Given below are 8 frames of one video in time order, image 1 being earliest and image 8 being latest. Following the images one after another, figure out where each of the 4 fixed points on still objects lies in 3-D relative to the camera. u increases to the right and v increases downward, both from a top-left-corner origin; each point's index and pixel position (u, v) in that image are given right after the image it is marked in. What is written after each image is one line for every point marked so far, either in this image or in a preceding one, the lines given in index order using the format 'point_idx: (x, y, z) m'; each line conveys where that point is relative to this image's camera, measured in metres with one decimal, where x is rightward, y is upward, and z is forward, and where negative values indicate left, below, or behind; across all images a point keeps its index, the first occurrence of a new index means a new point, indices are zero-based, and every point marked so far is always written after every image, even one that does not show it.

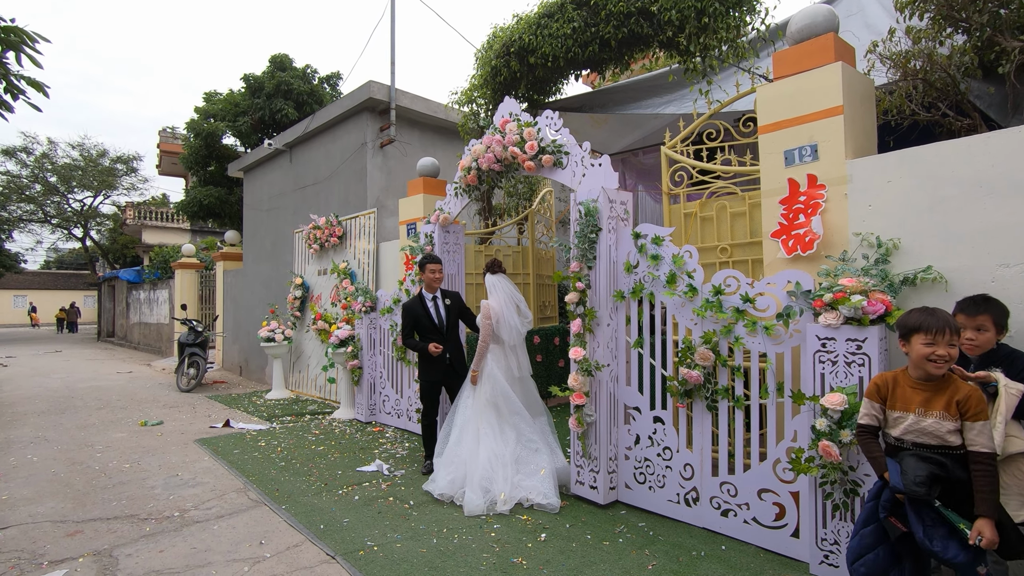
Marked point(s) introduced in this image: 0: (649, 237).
0: (+0.9, +0.3, +3.5) m
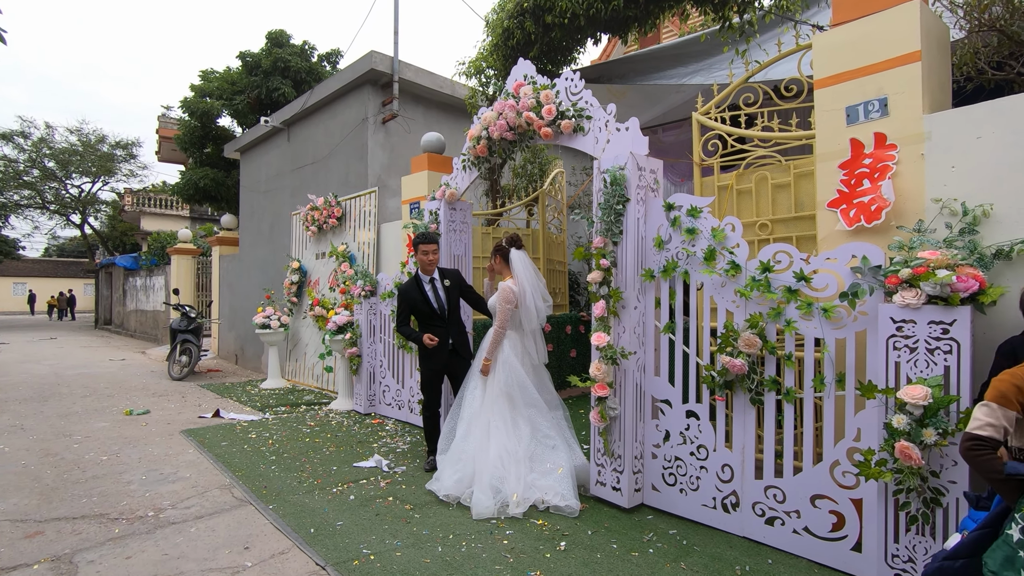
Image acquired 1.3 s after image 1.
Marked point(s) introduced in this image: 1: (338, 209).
0: (+1.0, +0.5, +3.1) m
1: (-2.2, +1.0, +6.8) m
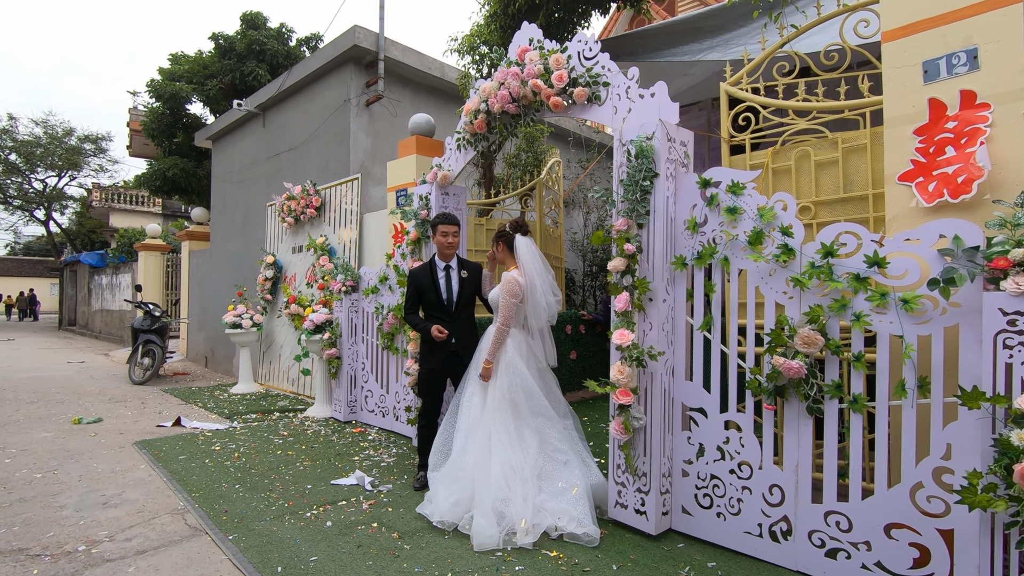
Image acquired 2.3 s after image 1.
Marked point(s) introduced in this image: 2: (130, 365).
0: (+1.0, +0.5, +2.6) m
1: (-2.3, +1.1, +6.3) m
2: (-5.5, -1.1, +7.7) m
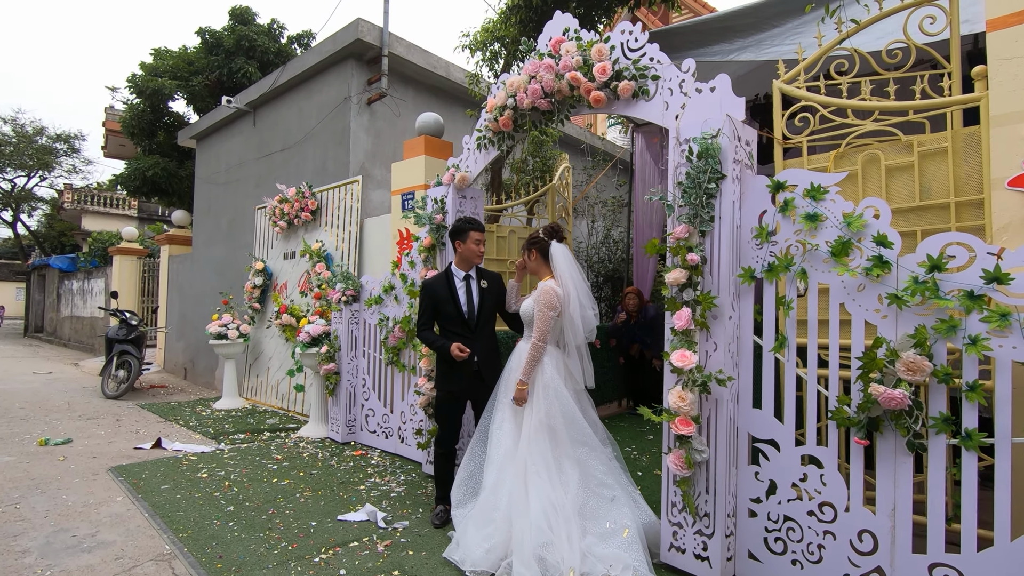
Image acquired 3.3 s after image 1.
0: (+1.3, +0.4, +2.4) m
1: (-2.2, +1.0, +5.9) m
2: (-5.5, -1.2, +7.2) m
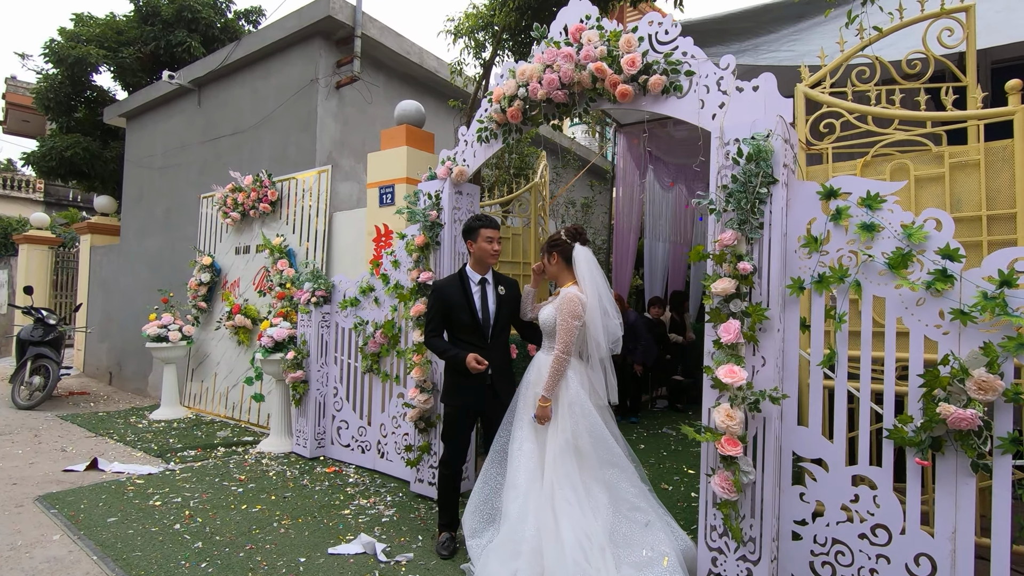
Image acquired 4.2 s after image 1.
0: (+1.4, +0.4, +2.3) m
1: (-2.4, +1.0, +5.3) m
2: (-5.8, -1.1, +6.3) m
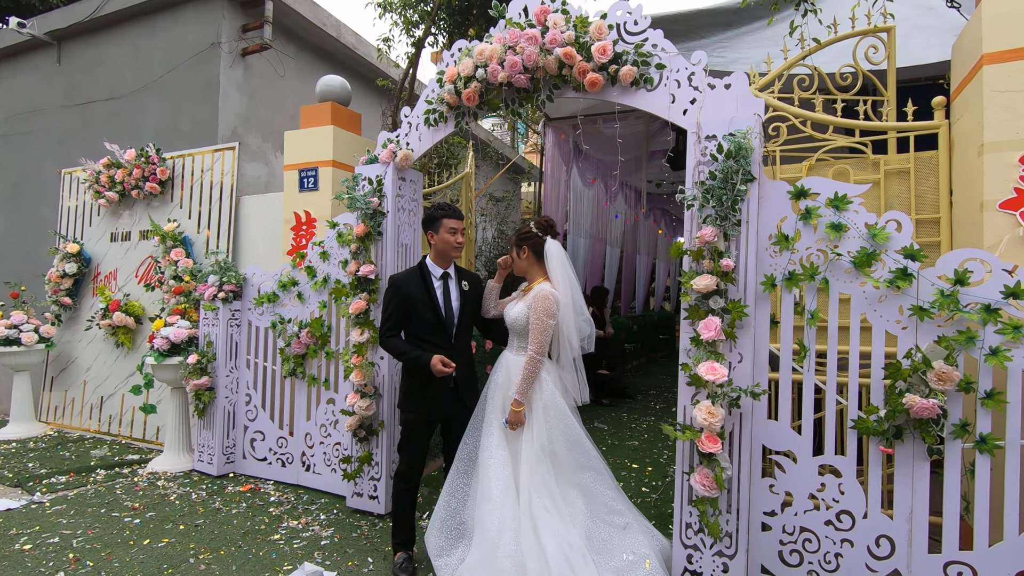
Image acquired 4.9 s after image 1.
0: (+1.3, +0.4, +2.3) m
1: (-3.0, +1.0, +4.6) m
2: (-6.6, -1.1, +4.9) m
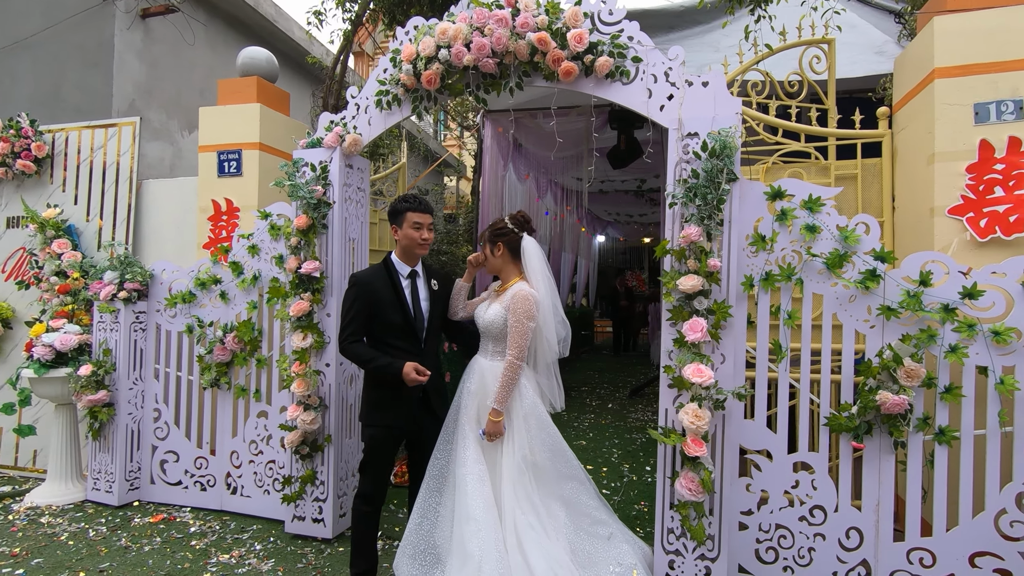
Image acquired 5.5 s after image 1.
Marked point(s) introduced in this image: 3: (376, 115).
0: (+1.3, +0.4, +2.4) m
1: (-3.4, +1.0, +3.9) m
2: (-7.0, -1.0, +3.5) m
3: (-0.8, +1.0, +3.0) m
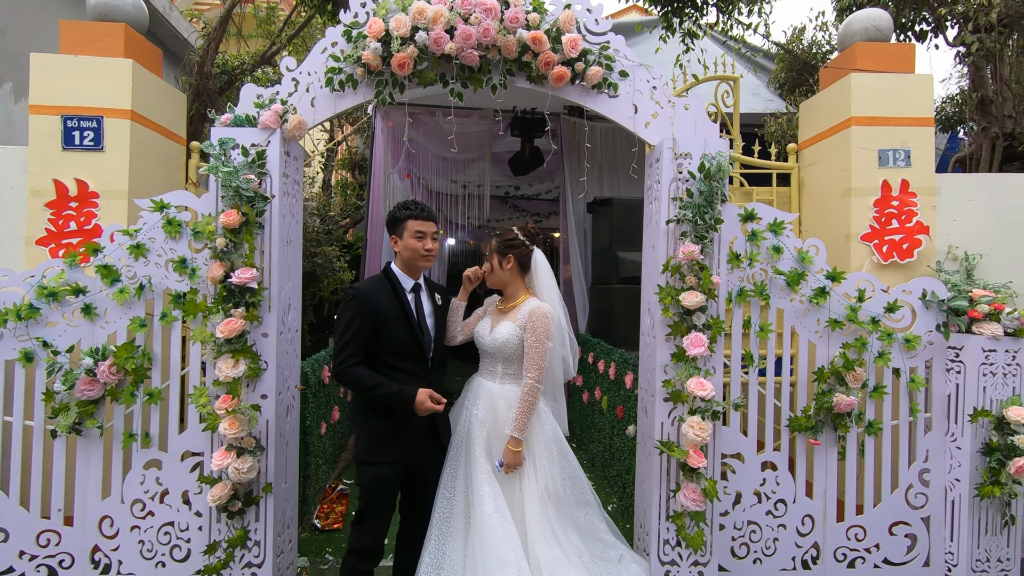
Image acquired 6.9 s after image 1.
0: (+1.2, +0.3, +2.6) m
1: (-3.7, +1.0, +2.5) m
2: (-7.0, -1.1, +1.0) m
3: (-0.9, +0.9, +2.5) m
